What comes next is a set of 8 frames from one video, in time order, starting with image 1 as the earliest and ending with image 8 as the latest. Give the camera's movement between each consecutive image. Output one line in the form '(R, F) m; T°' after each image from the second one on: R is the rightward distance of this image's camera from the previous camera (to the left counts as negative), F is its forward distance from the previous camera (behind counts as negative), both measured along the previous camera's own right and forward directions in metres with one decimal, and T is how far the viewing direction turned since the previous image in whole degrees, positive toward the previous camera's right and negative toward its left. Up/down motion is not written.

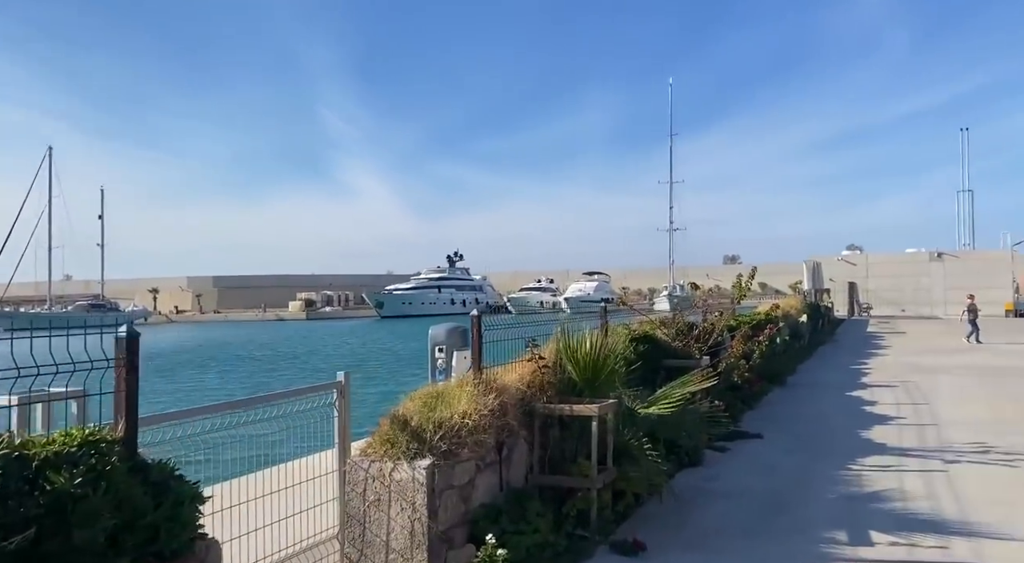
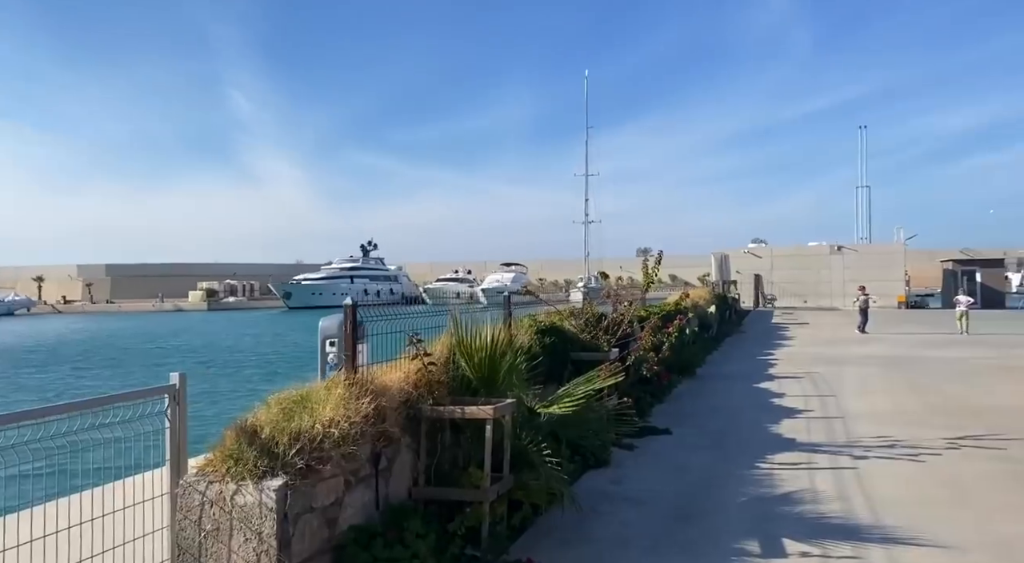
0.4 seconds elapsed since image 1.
(+0.2, +0.6) m; +5°
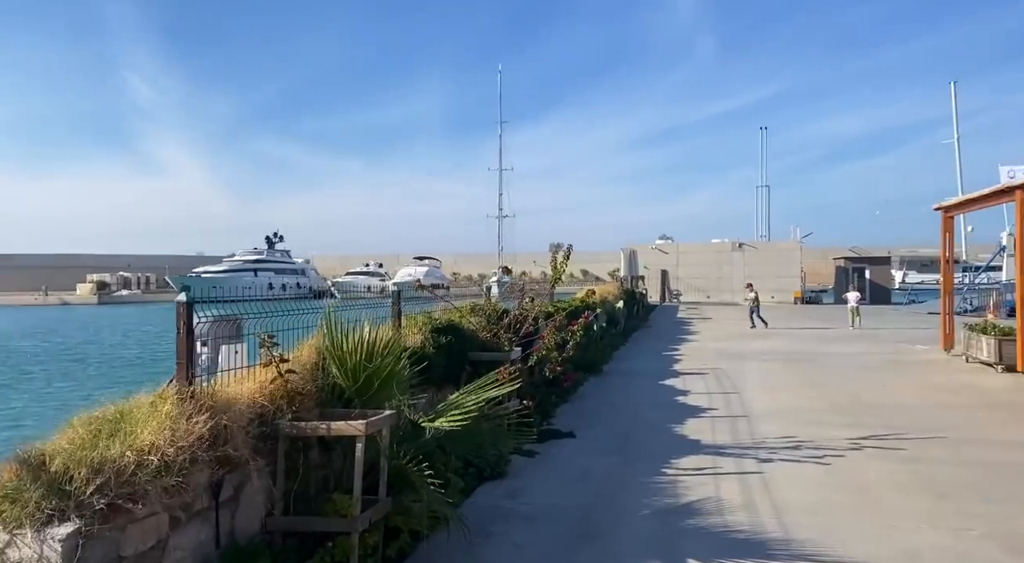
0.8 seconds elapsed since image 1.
(+0.2, +0.6) m; +6°
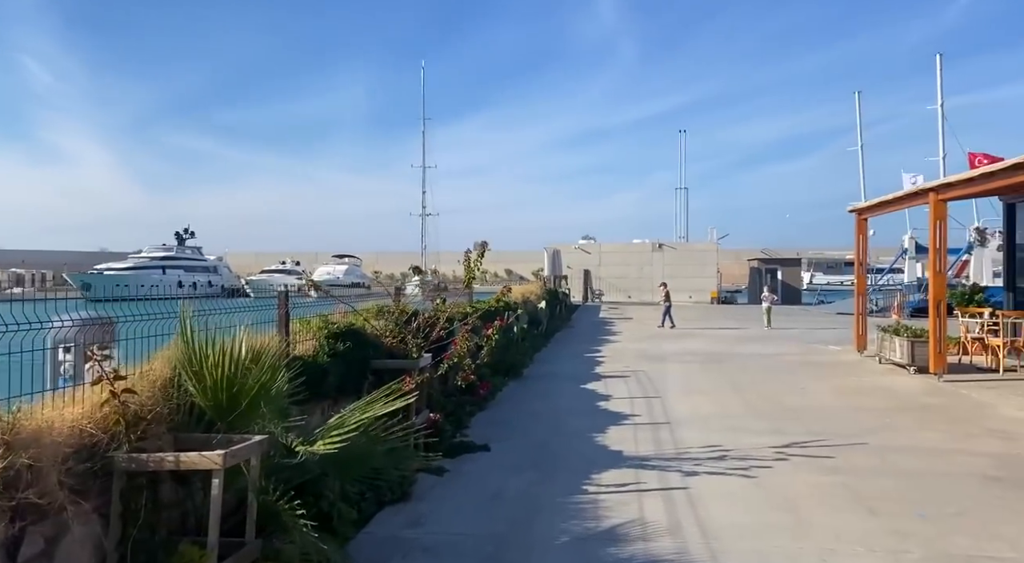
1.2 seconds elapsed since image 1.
(+0.1, +0.6) m; +5°
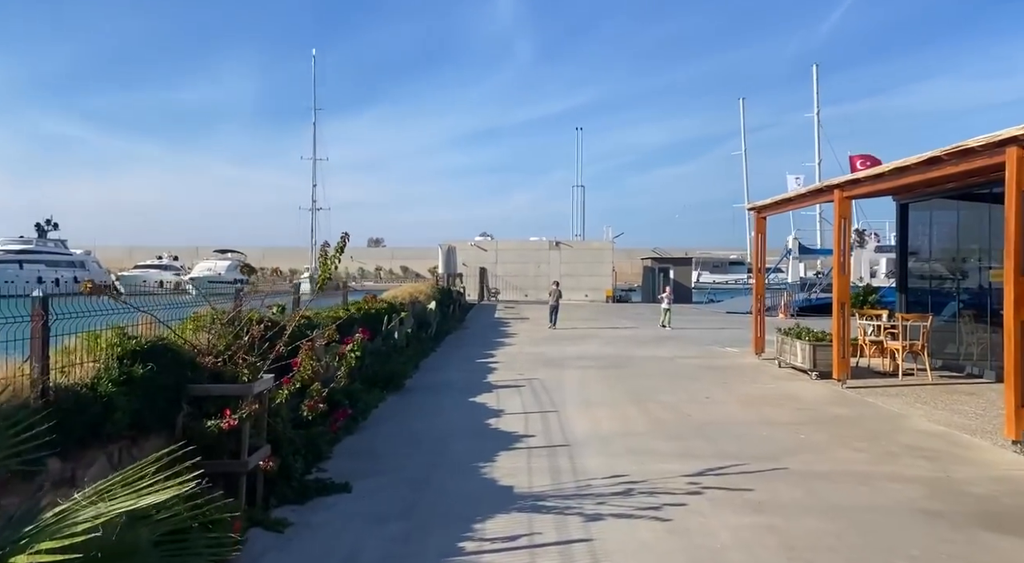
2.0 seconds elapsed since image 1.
(+0.2, +1.4) m; +7°
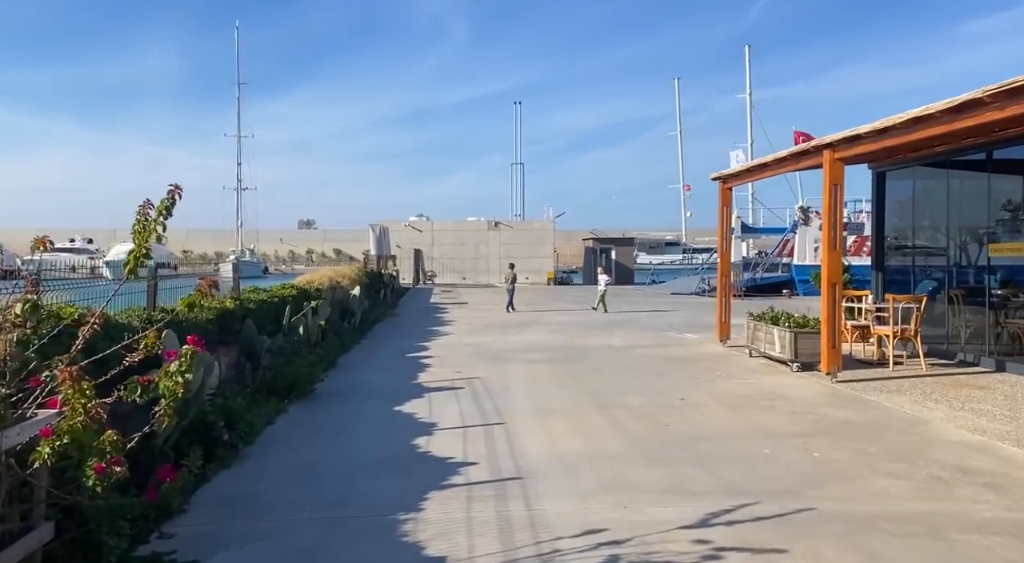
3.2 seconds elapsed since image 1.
(0.0, +2.2) m; +4°
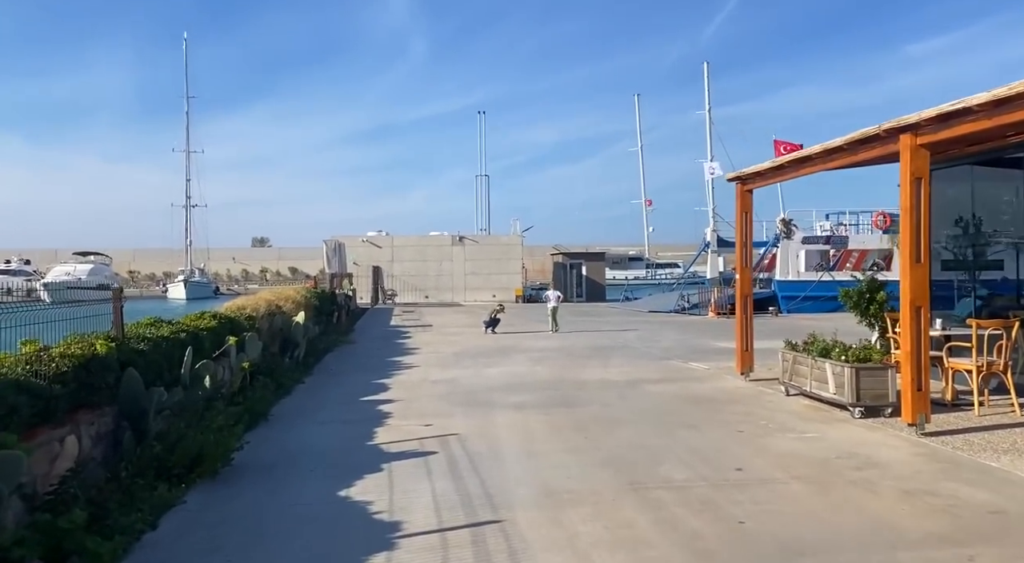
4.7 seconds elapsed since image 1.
(-0.3, +2.8) m; +3°
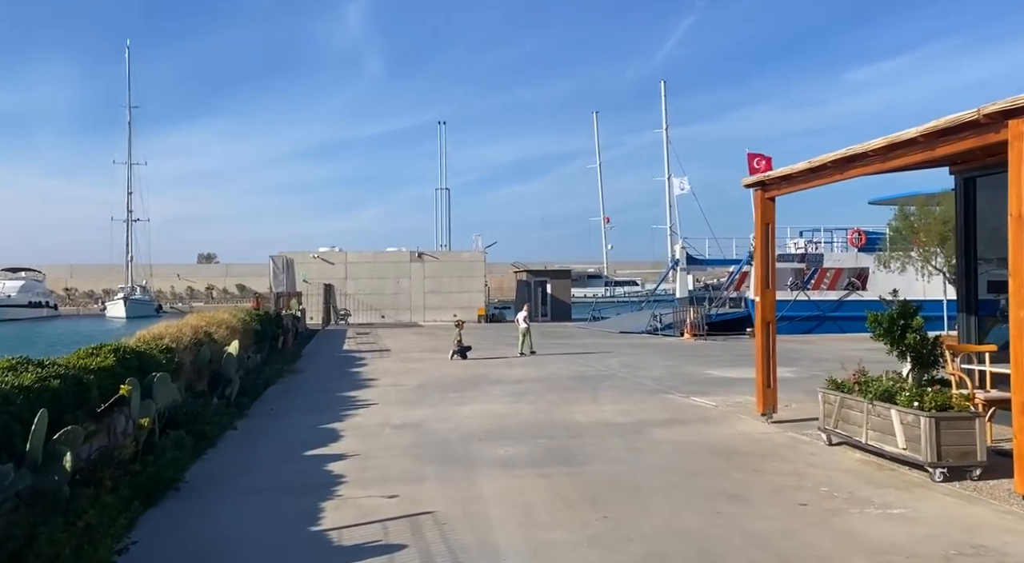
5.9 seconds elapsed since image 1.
(-0.3, +2.2) m; +3°
